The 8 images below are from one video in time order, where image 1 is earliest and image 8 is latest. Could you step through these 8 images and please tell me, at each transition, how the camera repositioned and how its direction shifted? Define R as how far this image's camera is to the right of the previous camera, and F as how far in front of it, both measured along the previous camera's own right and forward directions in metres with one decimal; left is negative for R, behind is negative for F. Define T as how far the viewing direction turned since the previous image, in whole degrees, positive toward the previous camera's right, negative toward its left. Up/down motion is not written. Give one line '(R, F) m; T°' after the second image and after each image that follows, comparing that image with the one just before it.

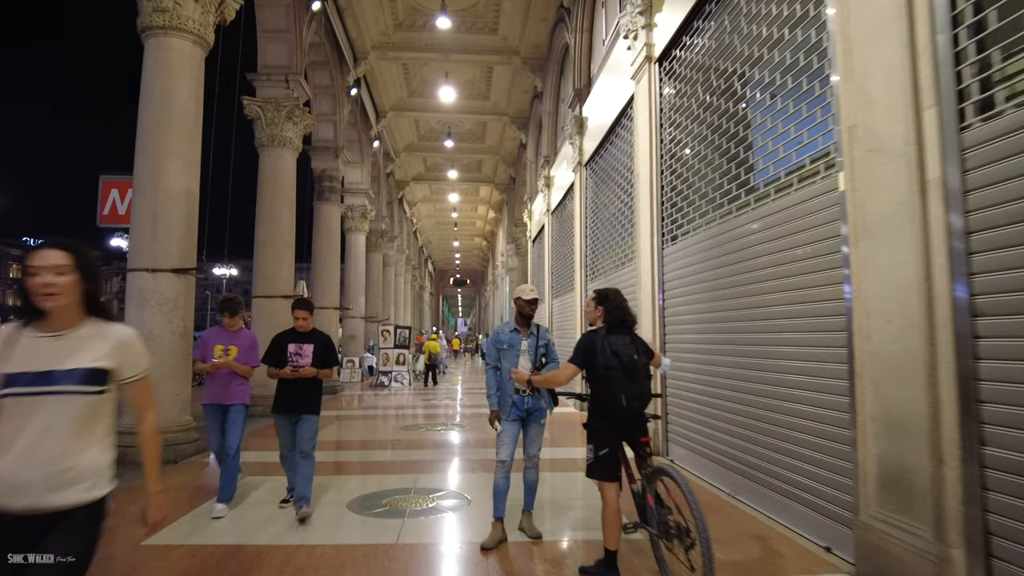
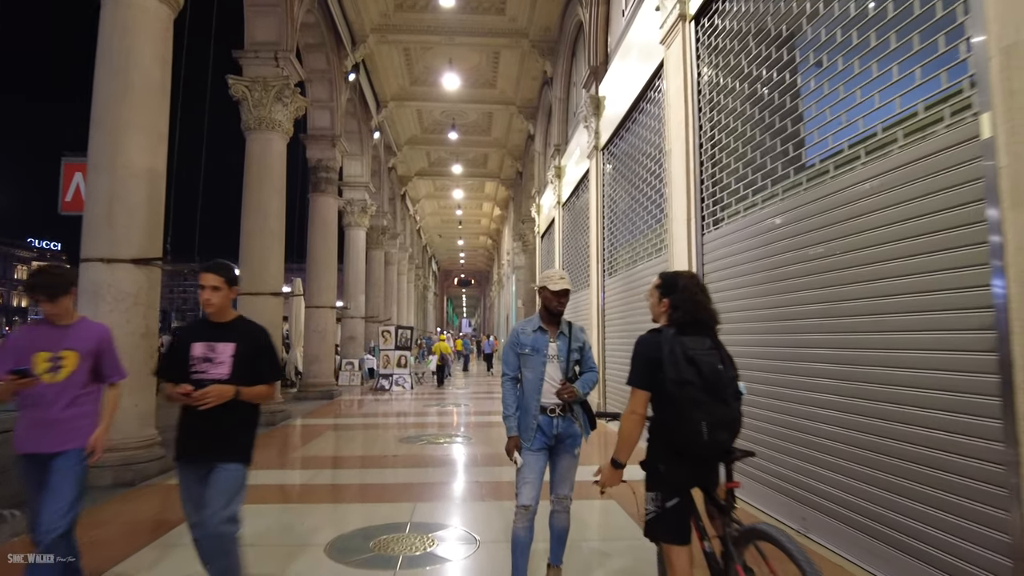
(-0.1, +0.9) m; 0°
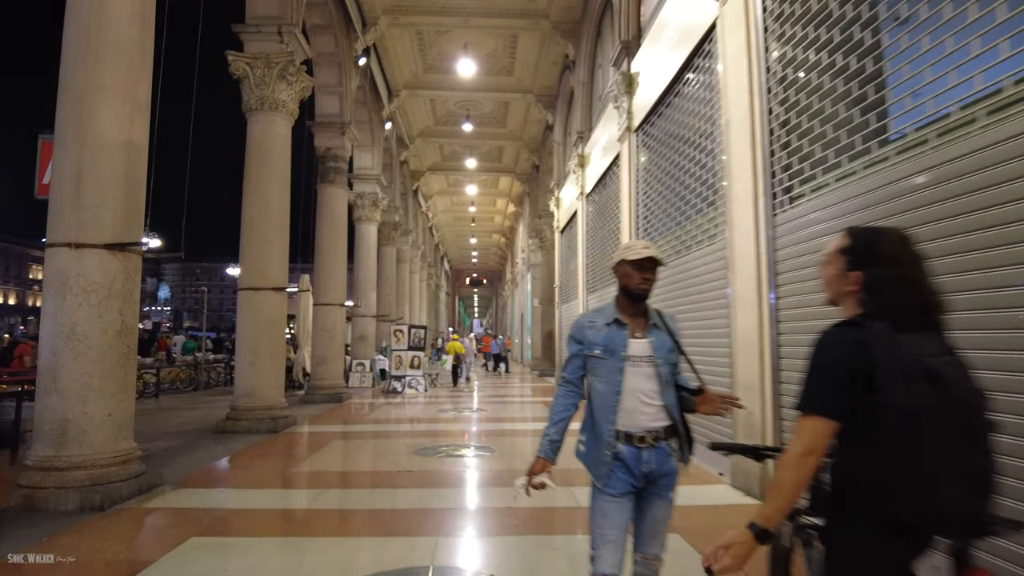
(-0.2, +0.9) m; -1°
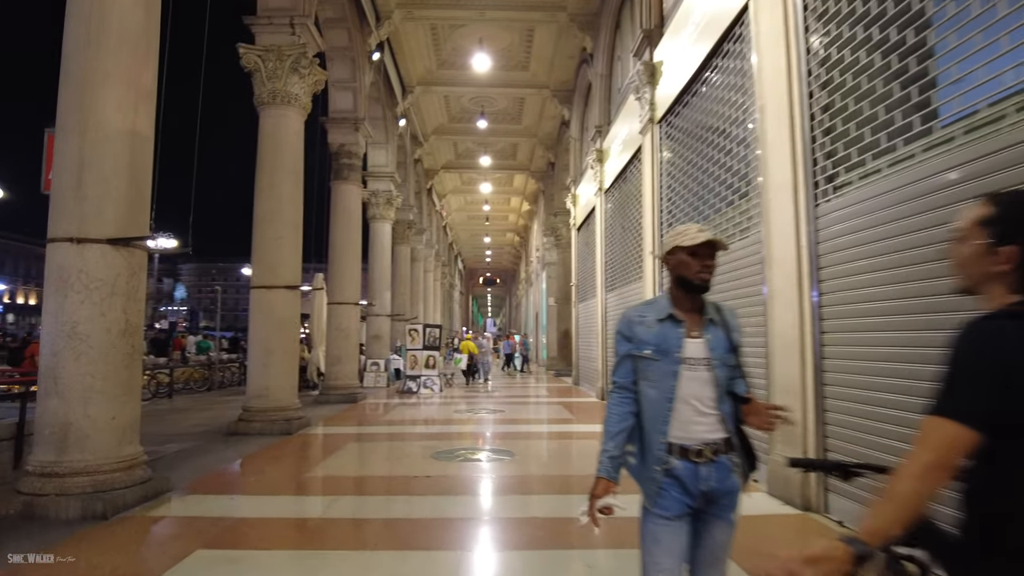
(-0.1, +0.3) m; -1°
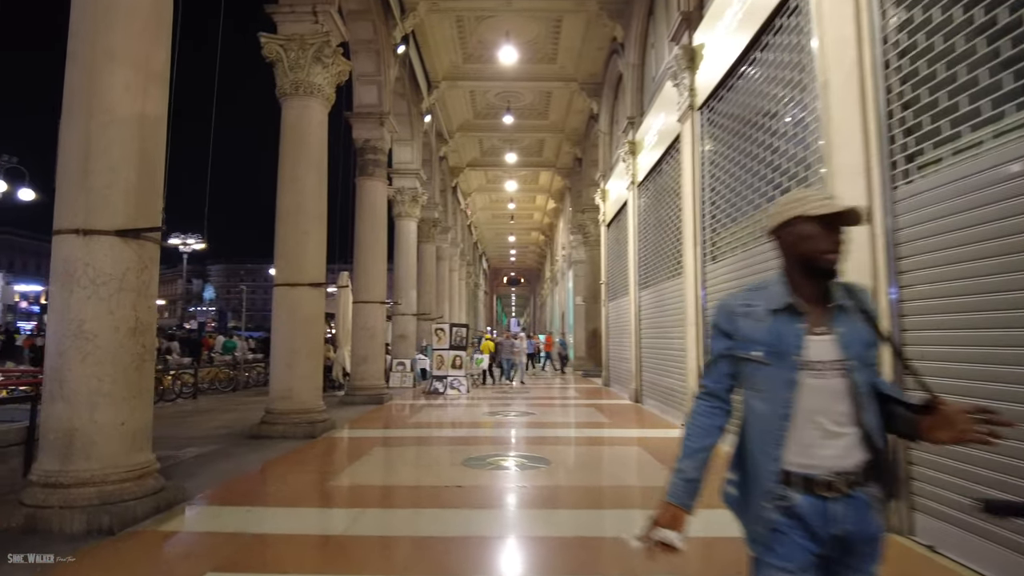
(-0.1, +0.4) m; -2°
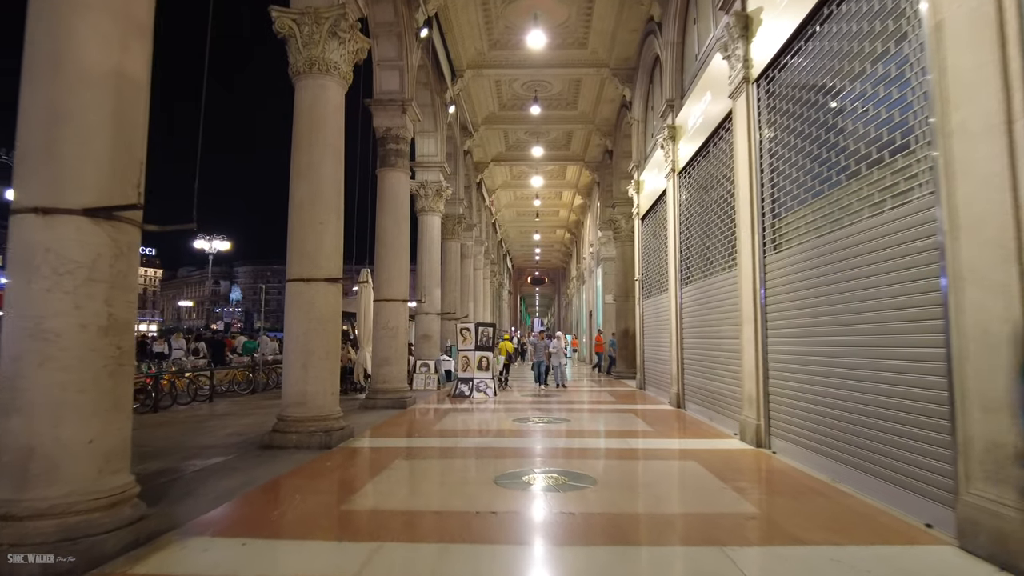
(-0.1, +0.8) m; -2°
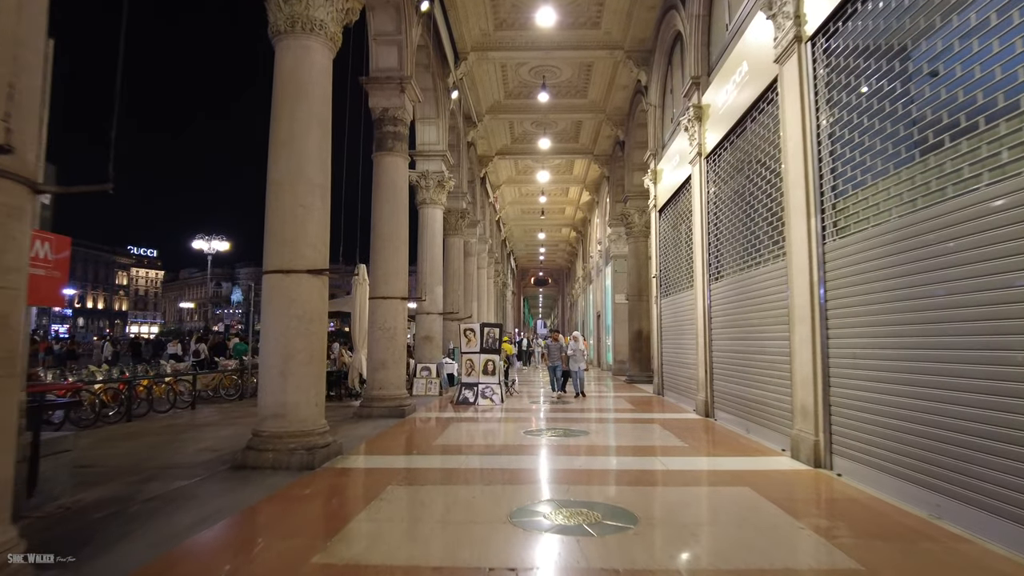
(-0.1, +1.1) m; 0°
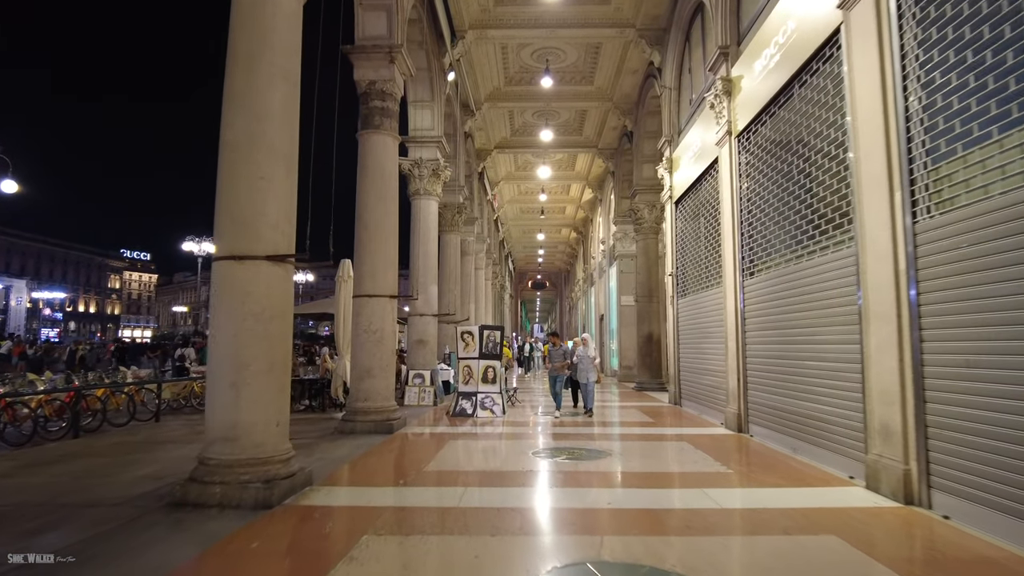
(-0.1, +1.3) m; 0°
